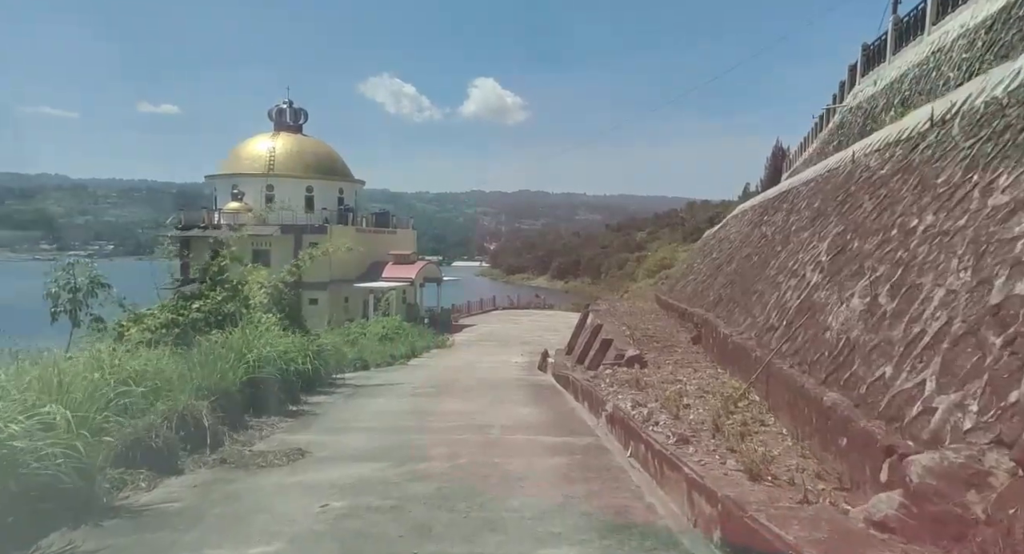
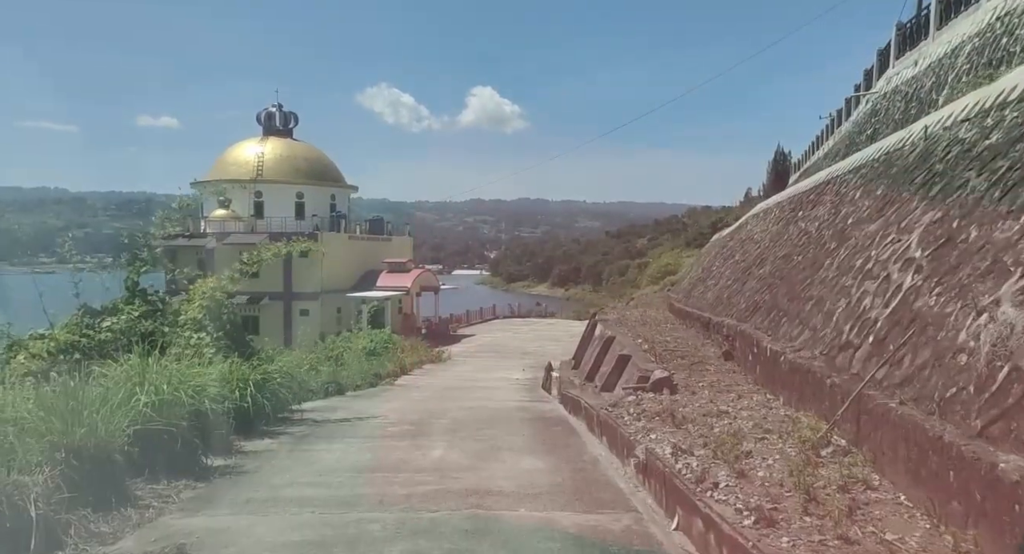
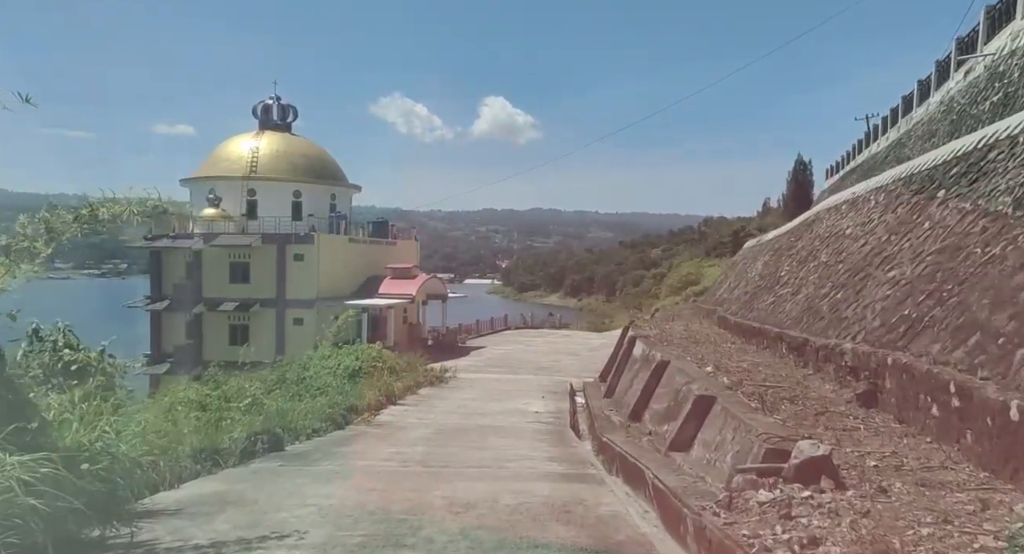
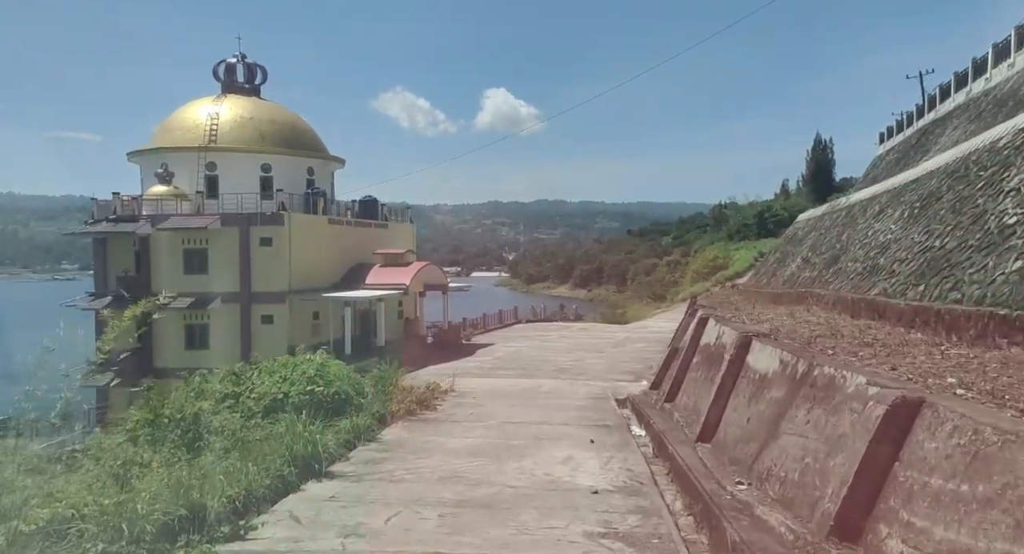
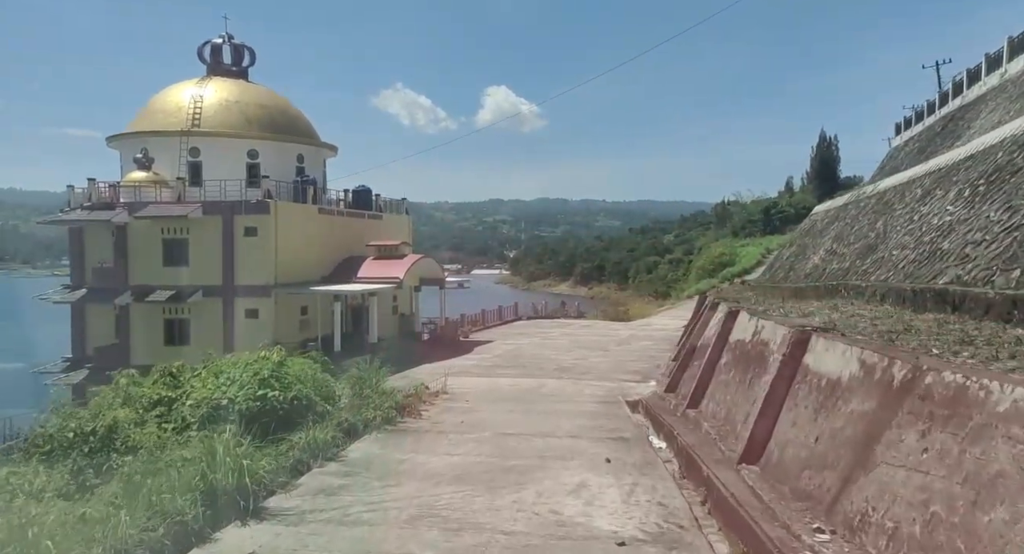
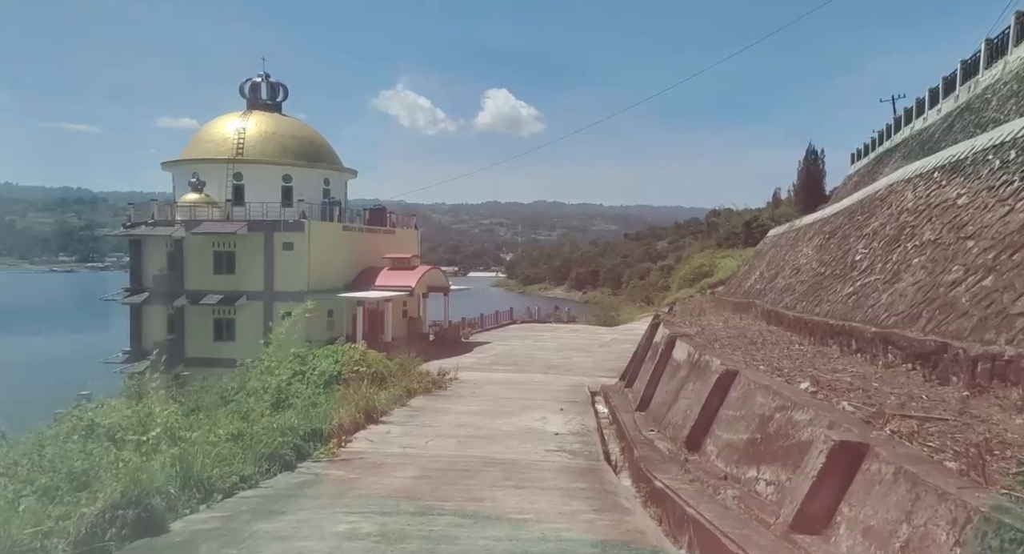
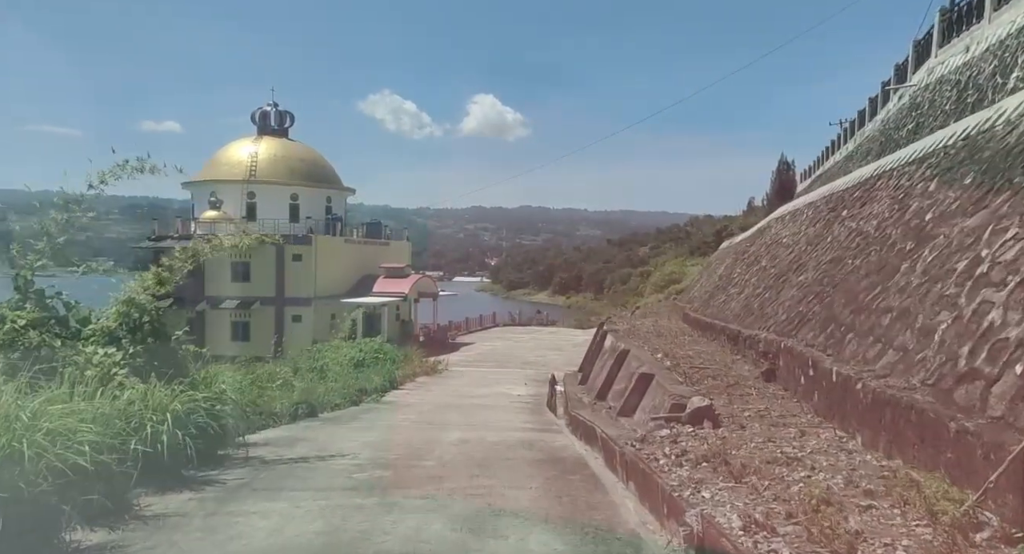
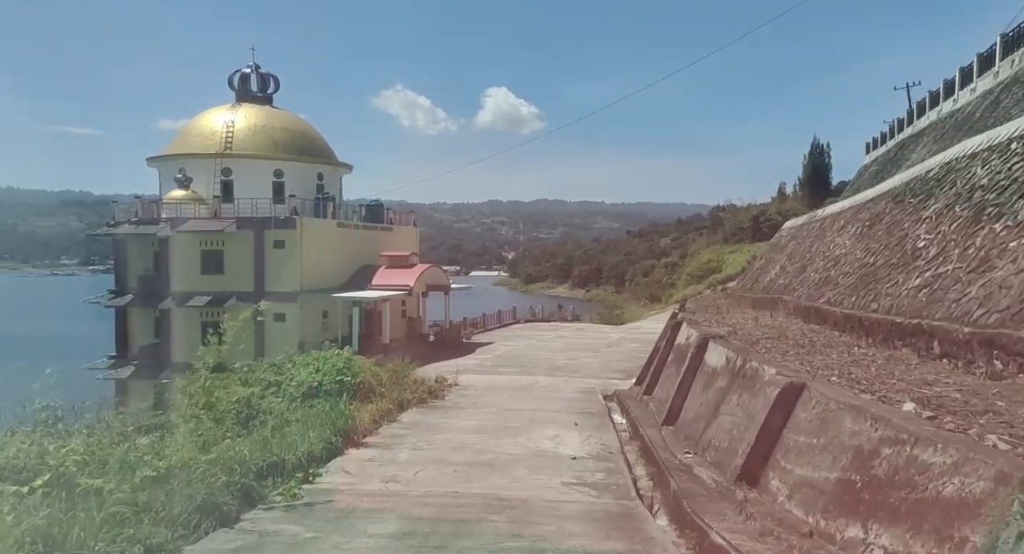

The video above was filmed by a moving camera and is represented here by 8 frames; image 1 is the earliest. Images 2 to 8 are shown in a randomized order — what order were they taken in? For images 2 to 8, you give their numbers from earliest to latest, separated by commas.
2, 7, 3, 6, 8, 4, 5
